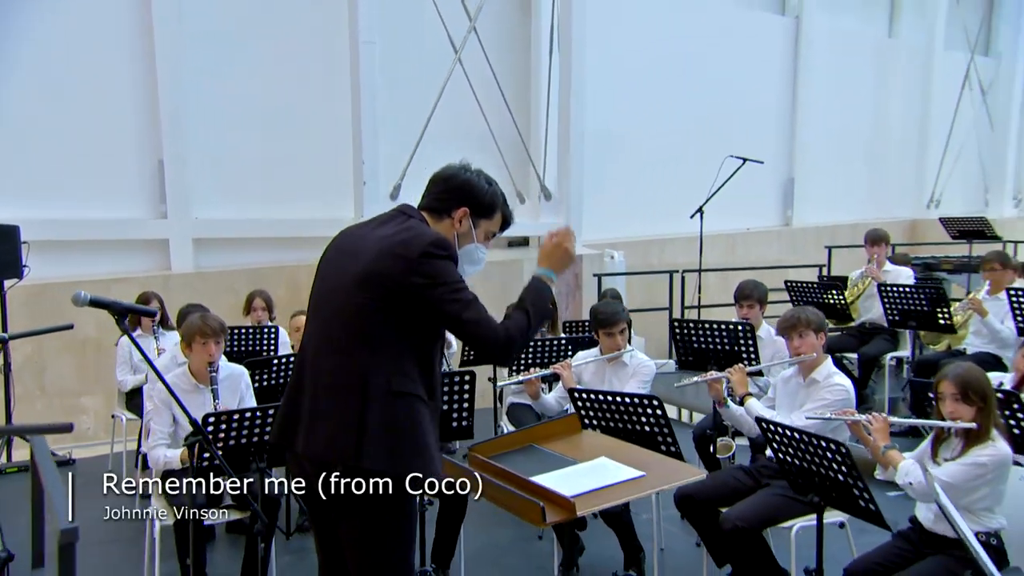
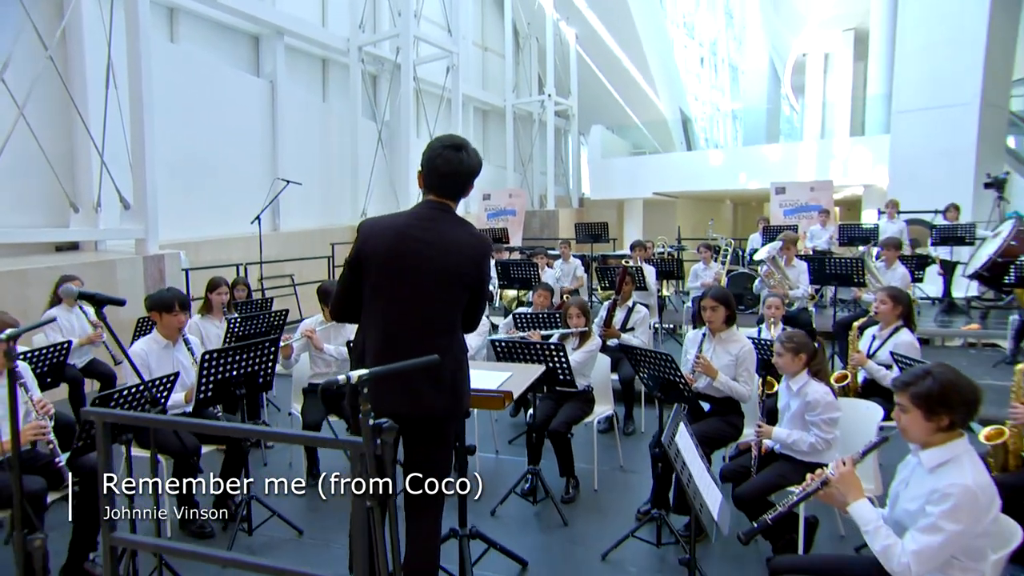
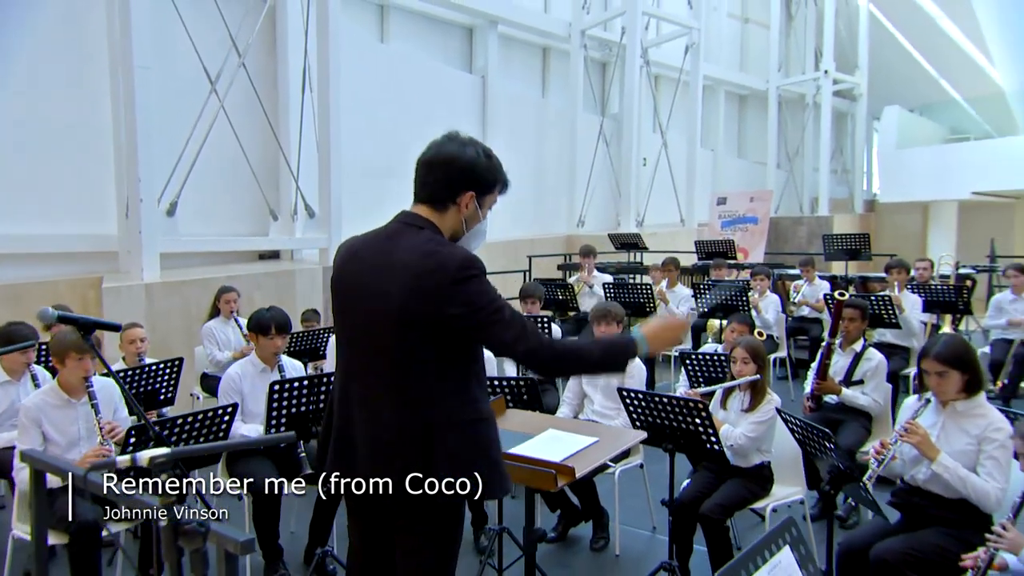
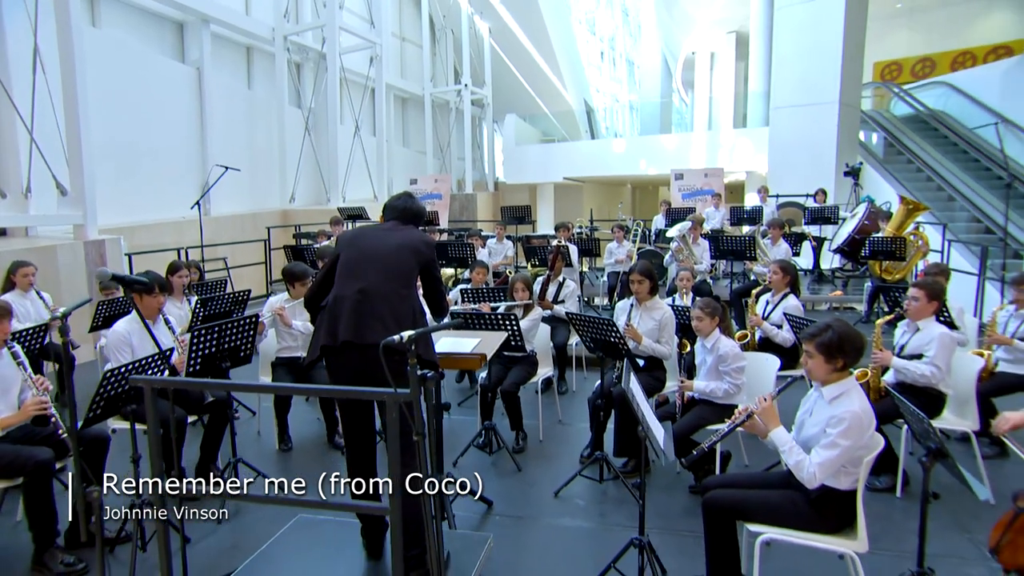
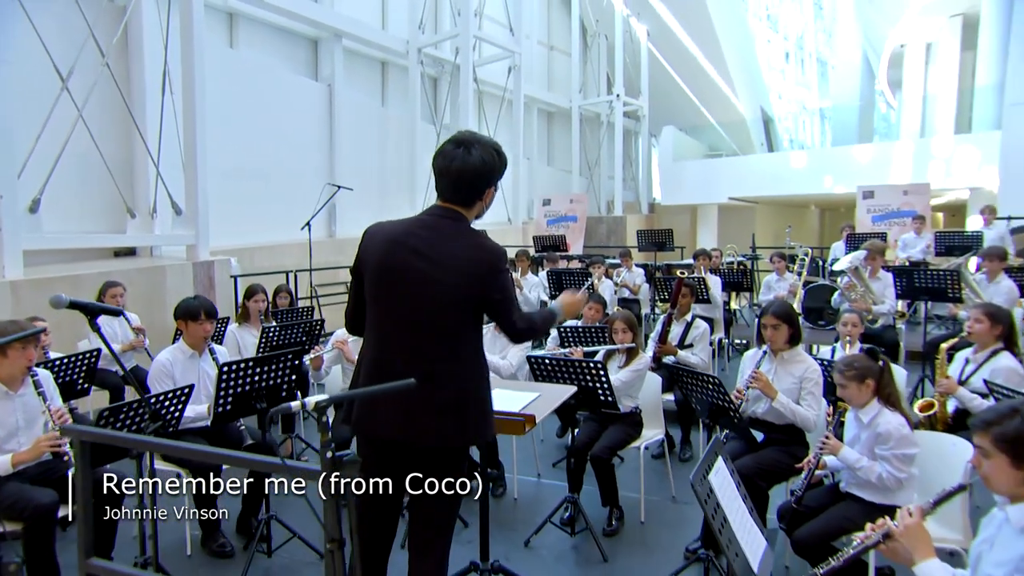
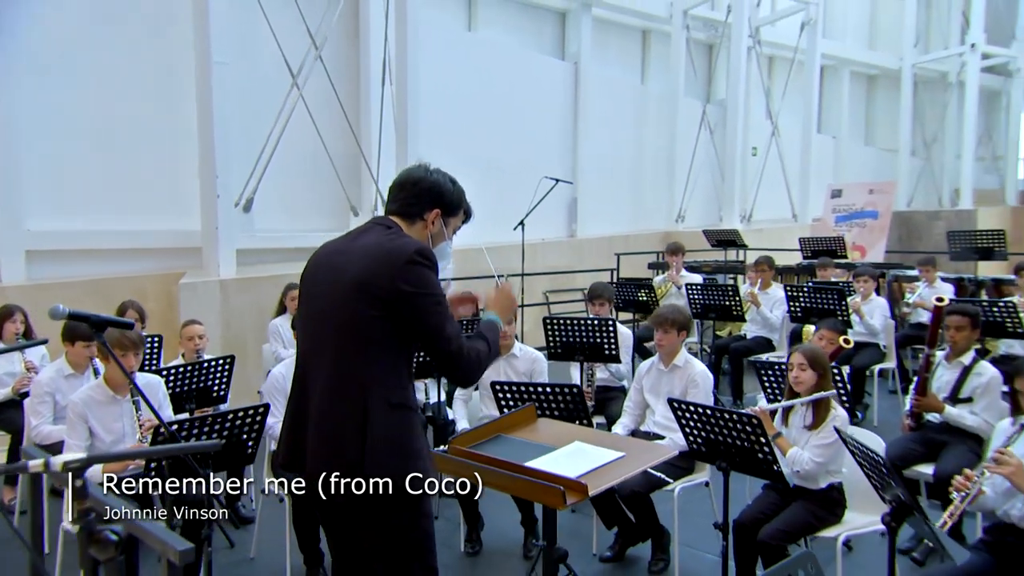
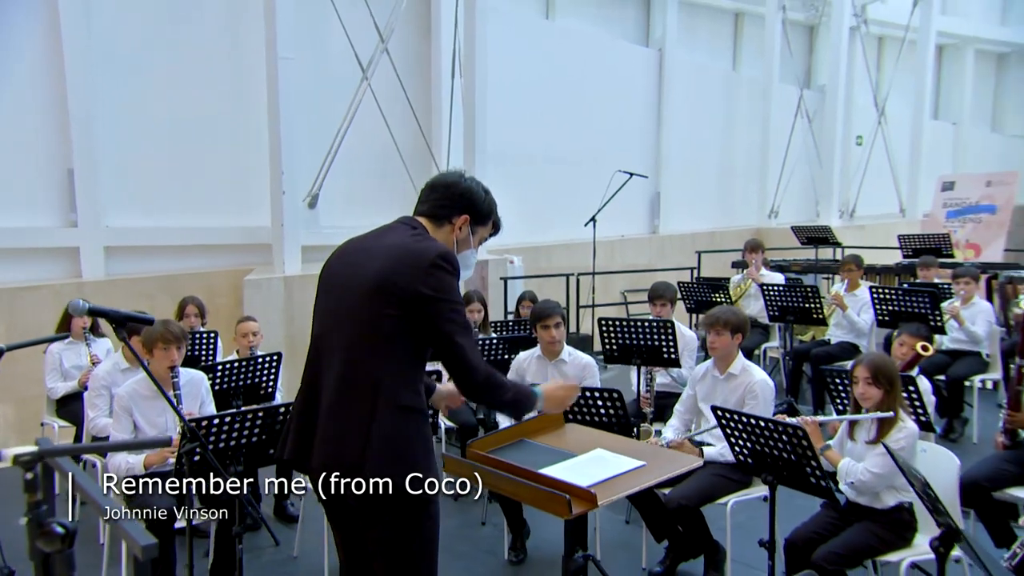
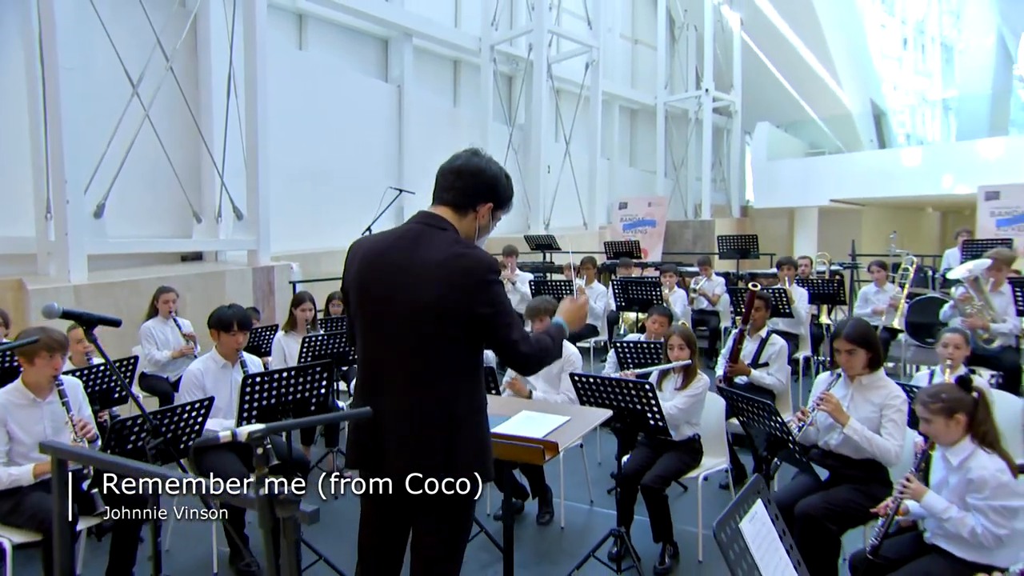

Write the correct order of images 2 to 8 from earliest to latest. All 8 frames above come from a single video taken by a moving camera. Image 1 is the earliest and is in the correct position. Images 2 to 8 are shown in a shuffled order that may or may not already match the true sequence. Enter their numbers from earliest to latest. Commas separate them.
7, 6, 3, 8, 5, 2, 4
